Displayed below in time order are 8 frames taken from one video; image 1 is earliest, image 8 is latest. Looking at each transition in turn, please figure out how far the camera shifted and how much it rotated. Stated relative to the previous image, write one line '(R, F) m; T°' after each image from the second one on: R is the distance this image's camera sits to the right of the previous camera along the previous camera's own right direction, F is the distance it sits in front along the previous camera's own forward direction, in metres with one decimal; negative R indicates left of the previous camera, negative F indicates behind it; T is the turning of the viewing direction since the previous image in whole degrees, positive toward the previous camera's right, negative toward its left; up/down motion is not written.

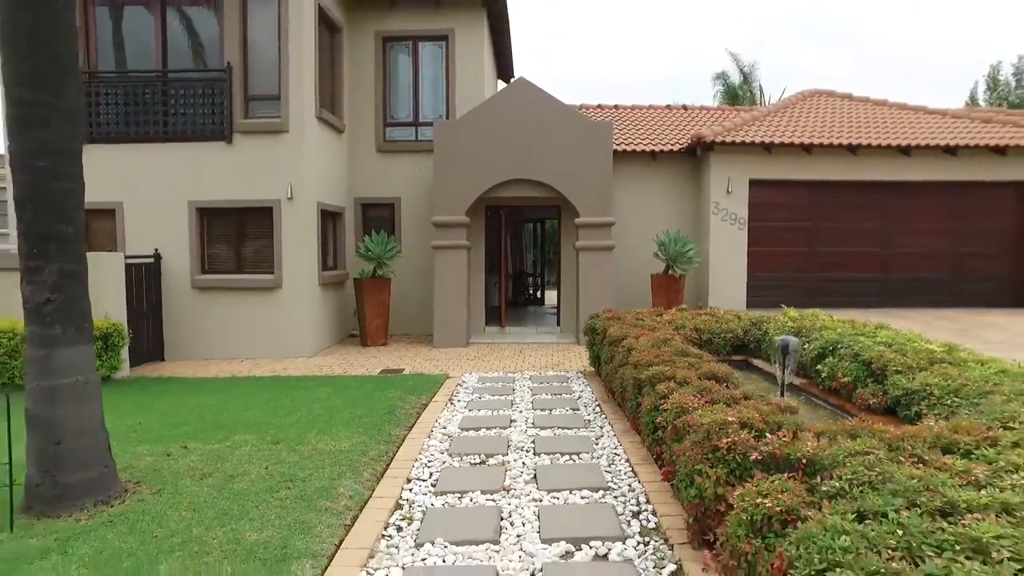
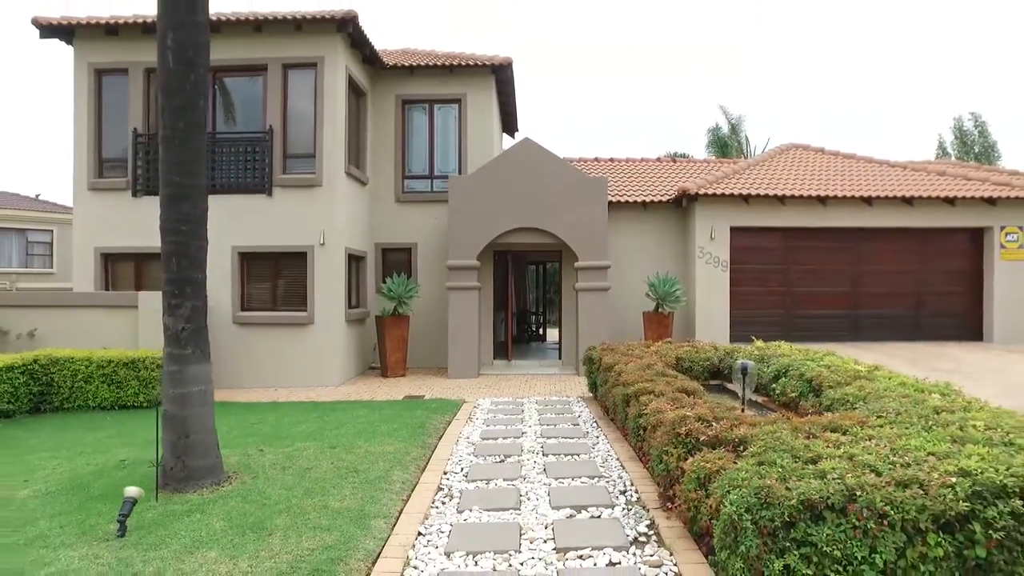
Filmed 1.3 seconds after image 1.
(-0.1, -1.3) m; 0°
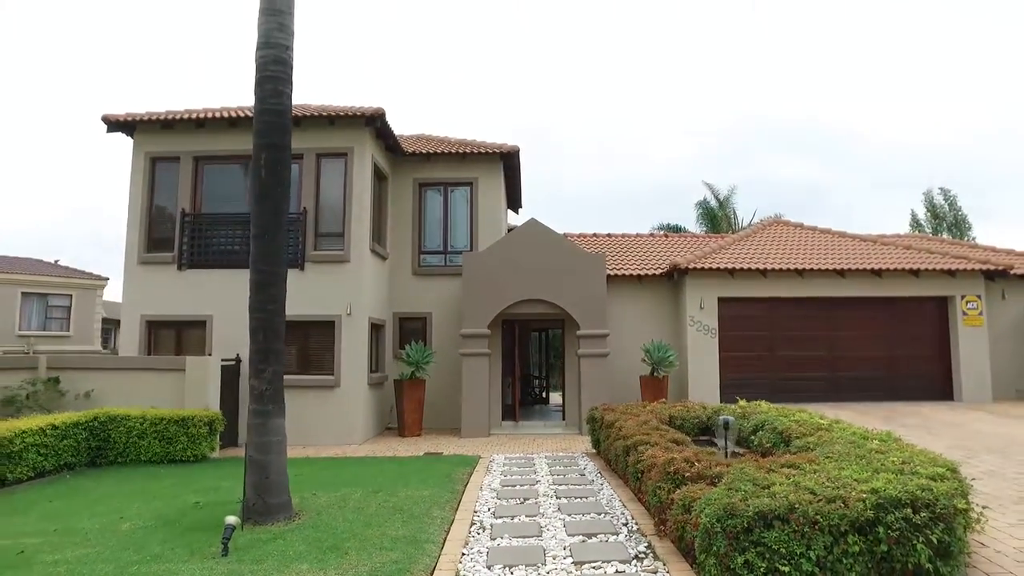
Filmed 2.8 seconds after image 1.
(-0.2, -1.3) m; 0°
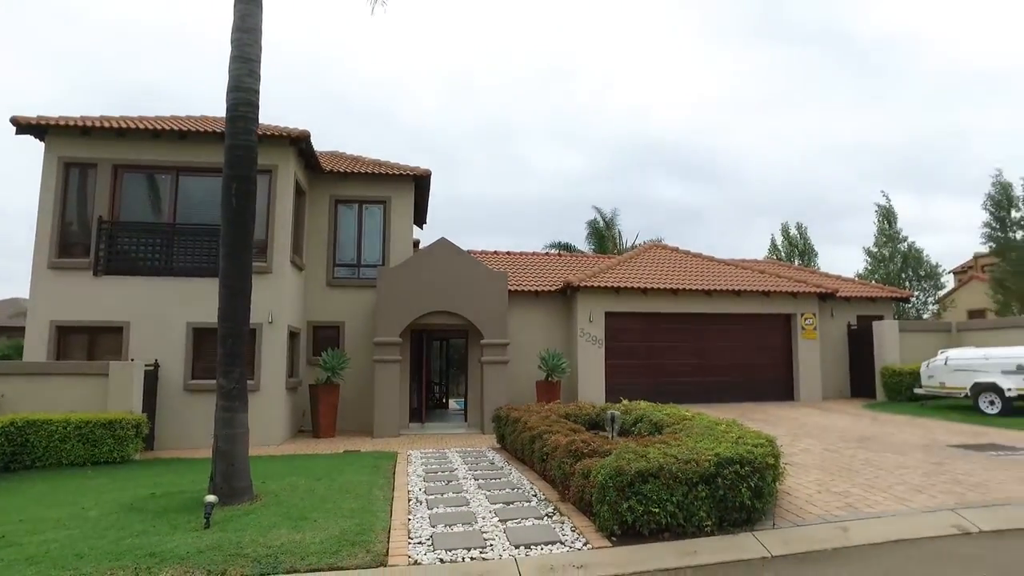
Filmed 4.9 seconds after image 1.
(-0.5, -1.4) m; +9°
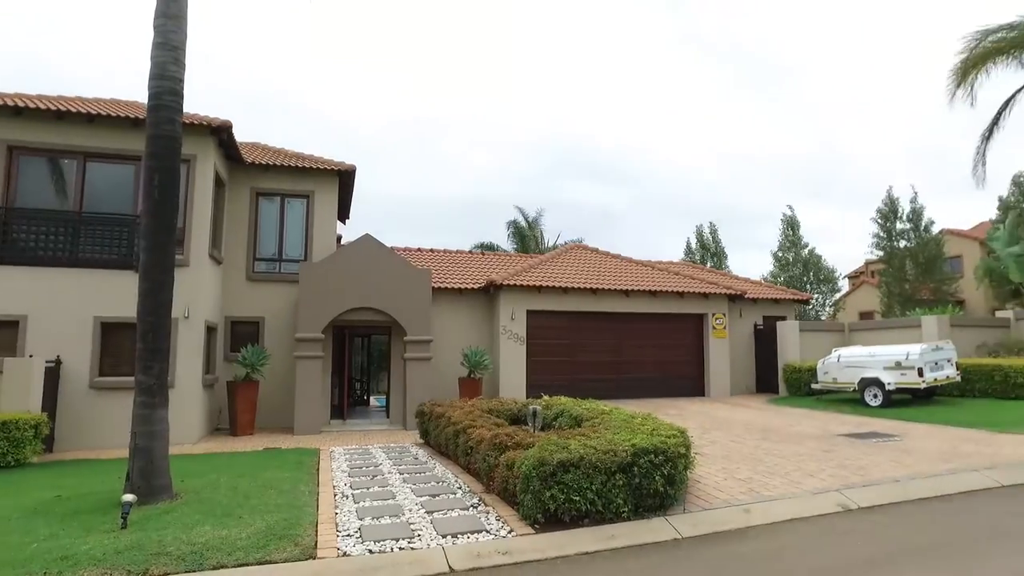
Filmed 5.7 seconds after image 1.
(-0.1, -0.2) m; +7°
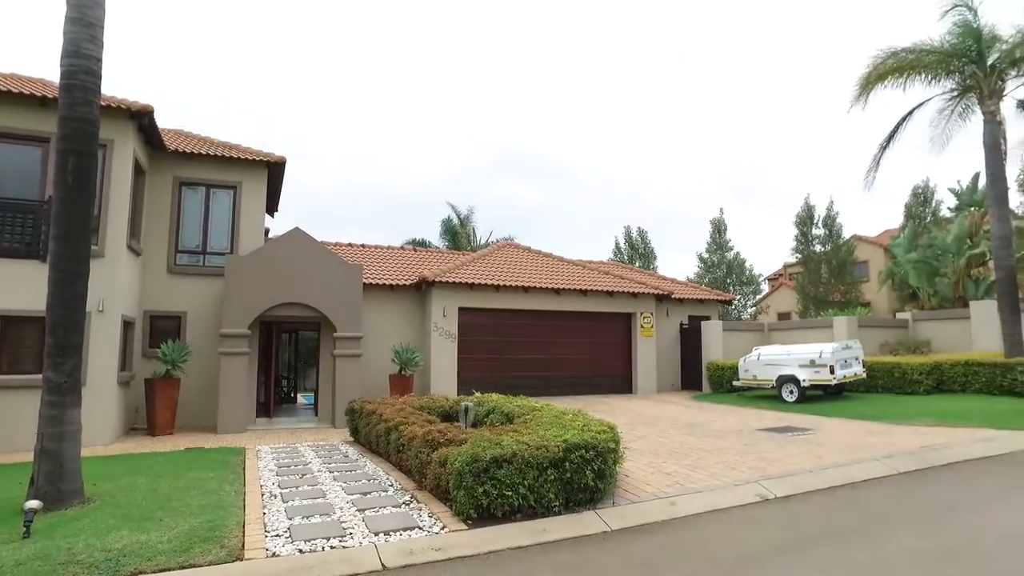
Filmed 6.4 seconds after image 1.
(0.0, 0.0) m; +6°
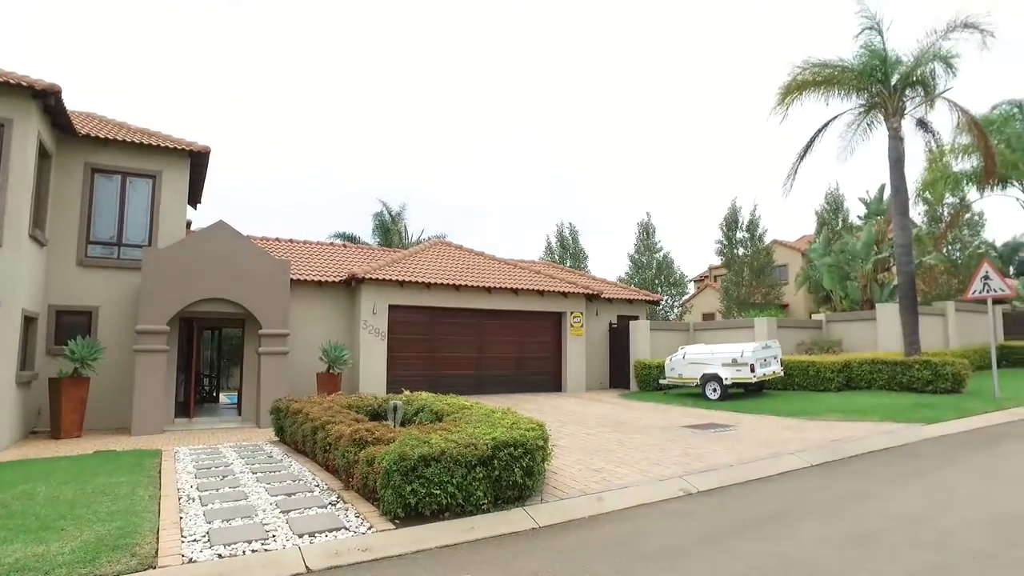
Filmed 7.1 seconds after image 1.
(0.0, 0.0) m; +6°
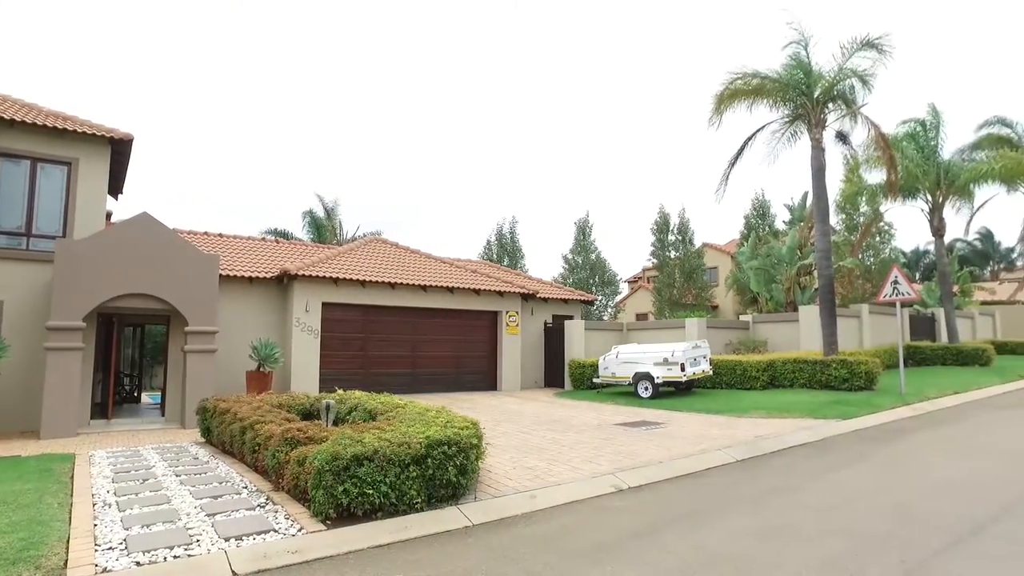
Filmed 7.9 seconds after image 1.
(0.0, 0.0) m; +5°
